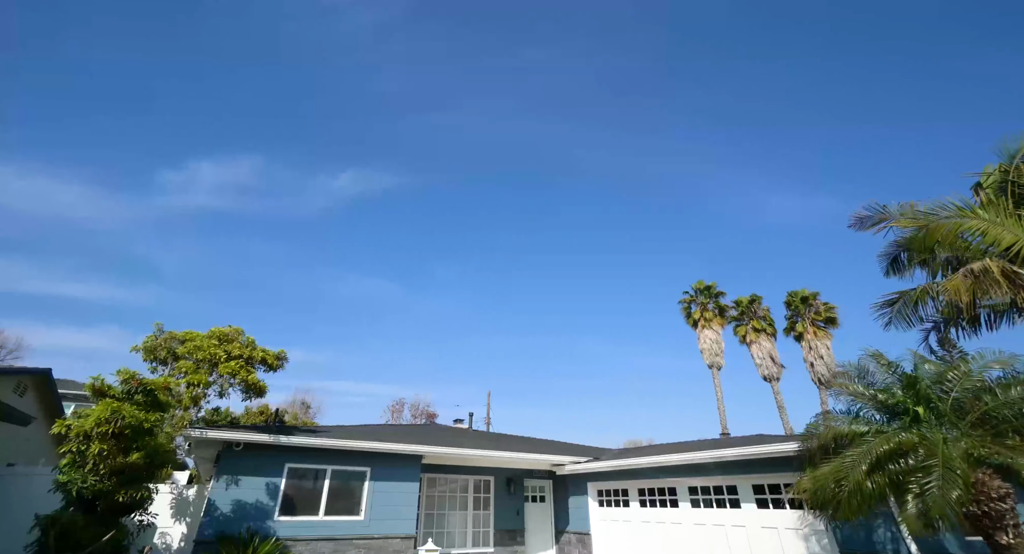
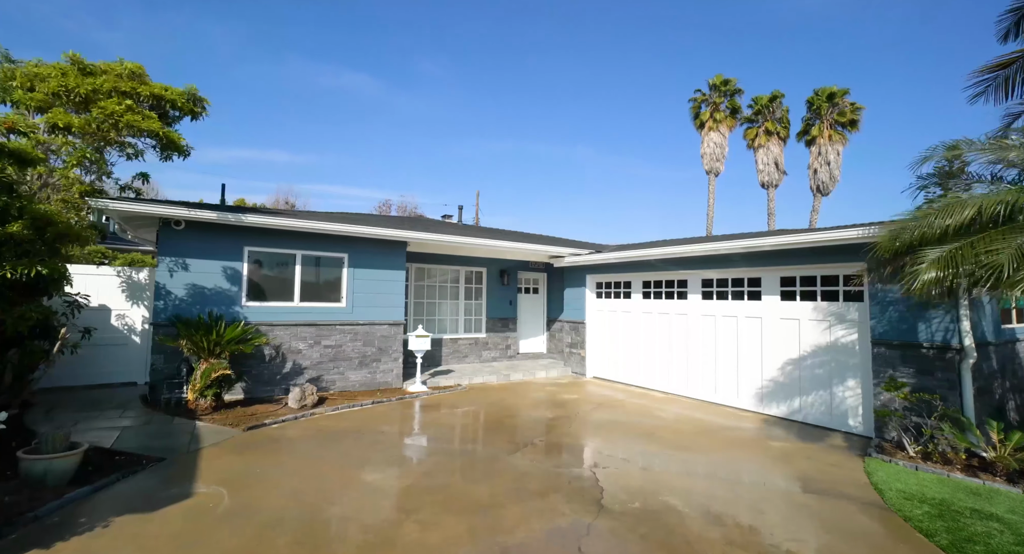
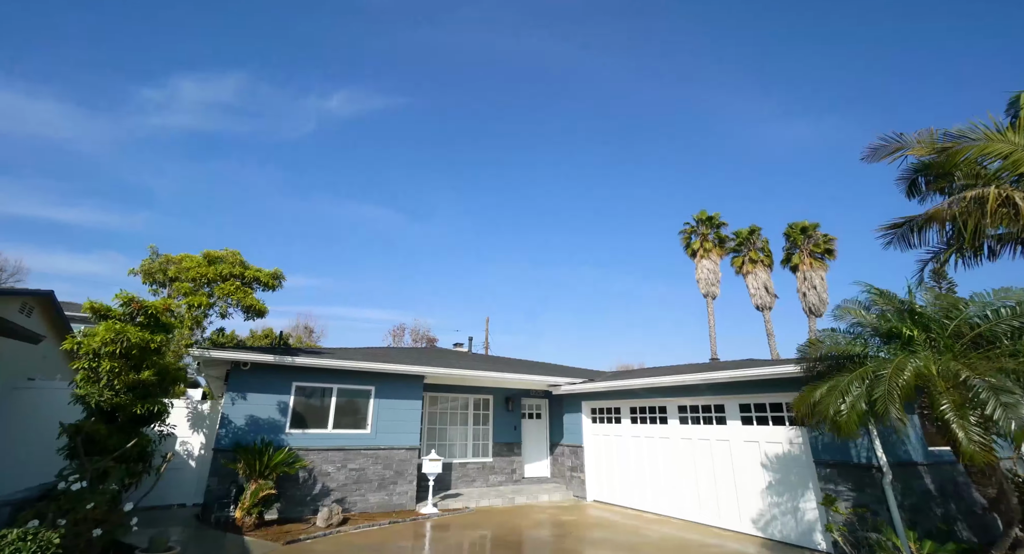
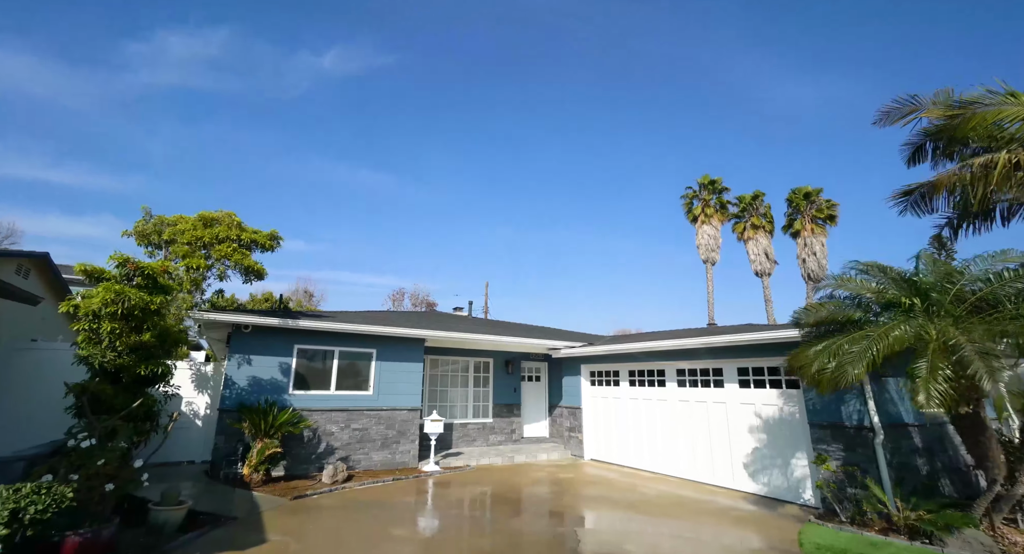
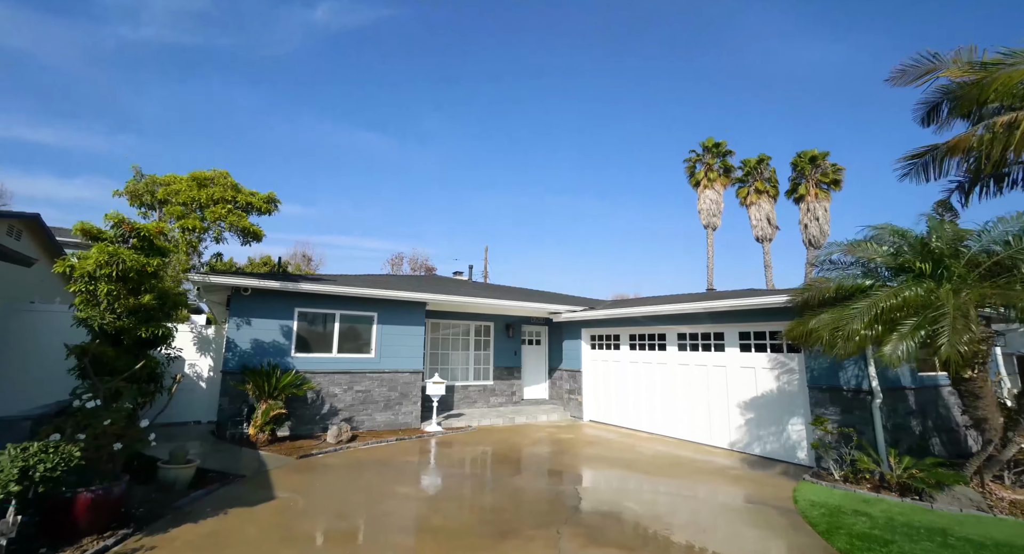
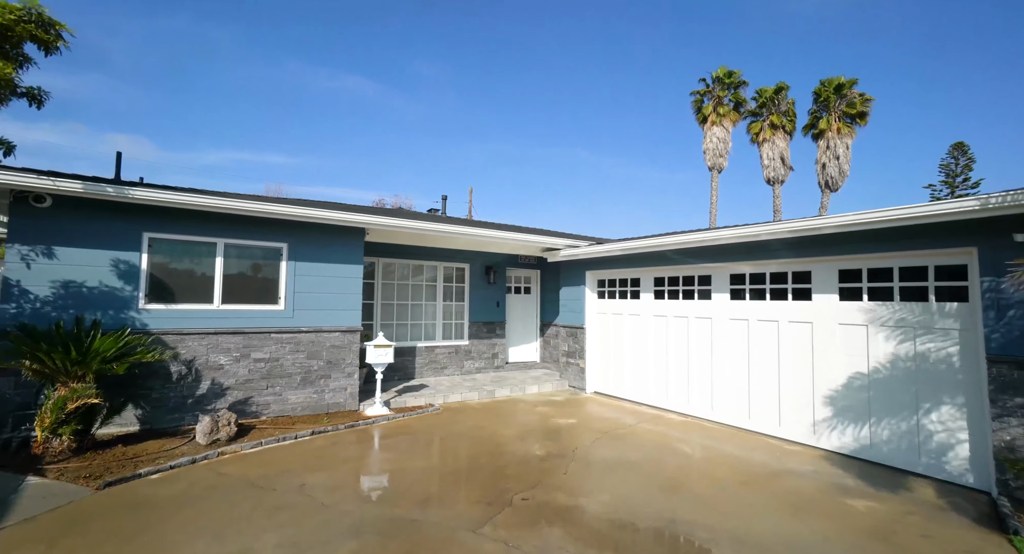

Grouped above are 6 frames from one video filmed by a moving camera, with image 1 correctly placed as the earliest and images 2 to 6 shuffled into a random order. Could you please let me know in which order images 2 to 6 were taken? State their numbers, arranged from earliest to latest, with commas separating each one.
3, 4, 5, 2, 6
